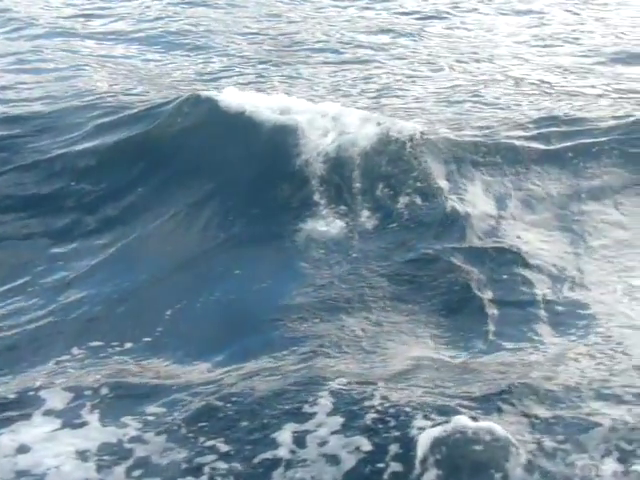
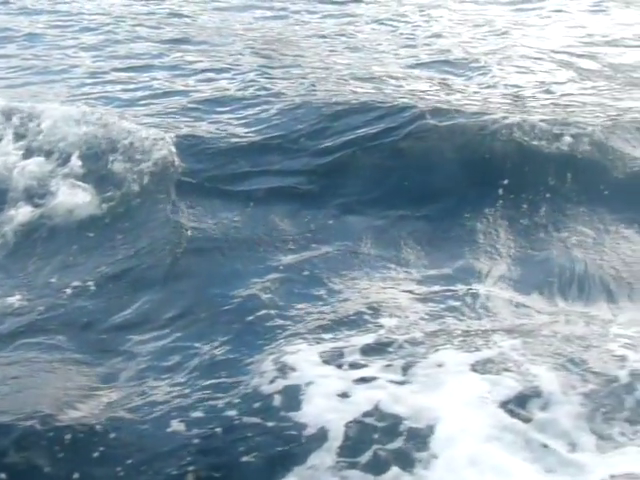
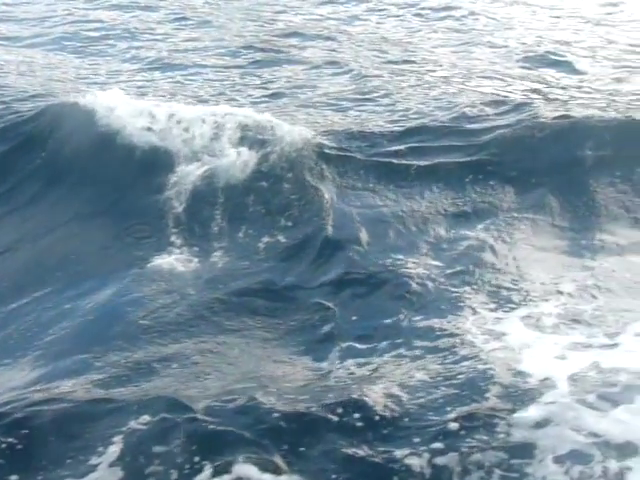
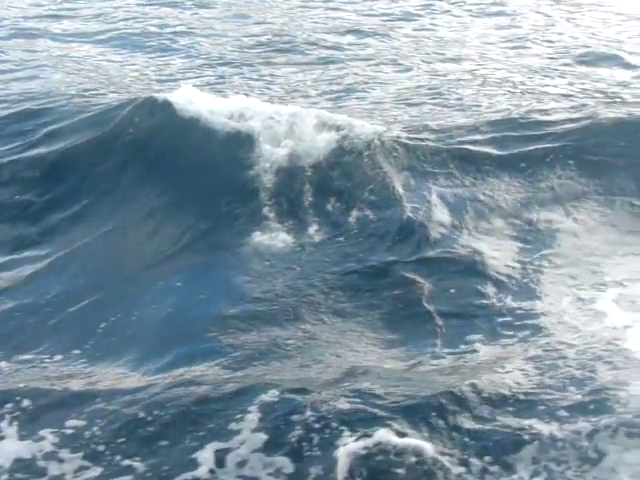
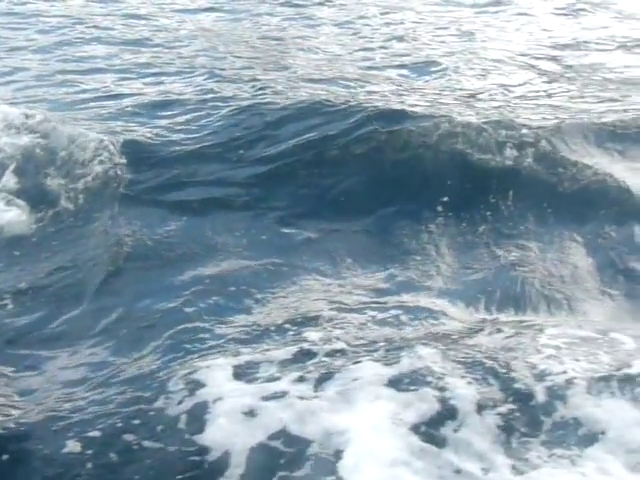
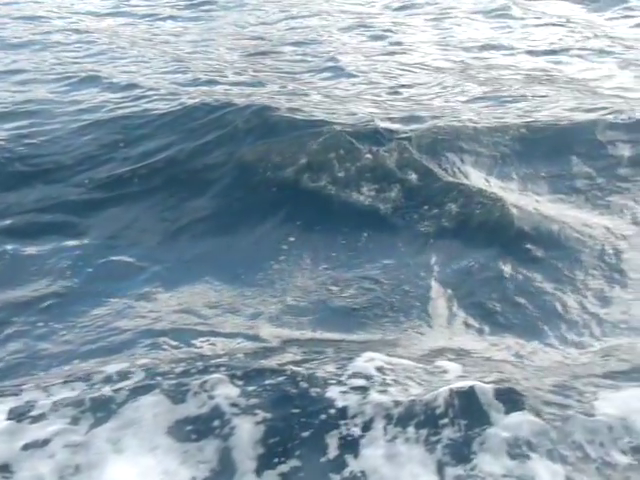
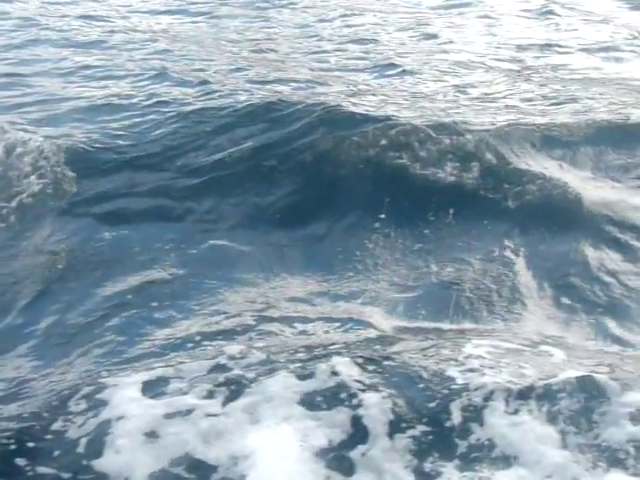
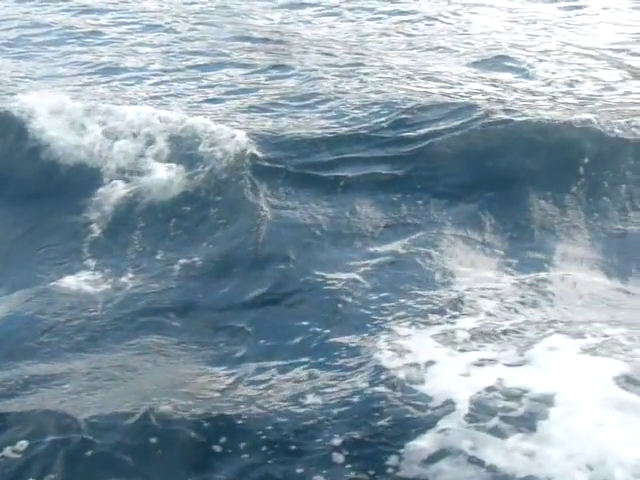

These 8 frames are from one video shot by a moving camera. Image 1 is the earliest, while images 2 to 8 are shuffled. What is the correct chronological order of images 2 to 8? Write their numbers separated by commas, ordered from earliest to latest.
4, 3, 8, 2, 5, 7, 6
